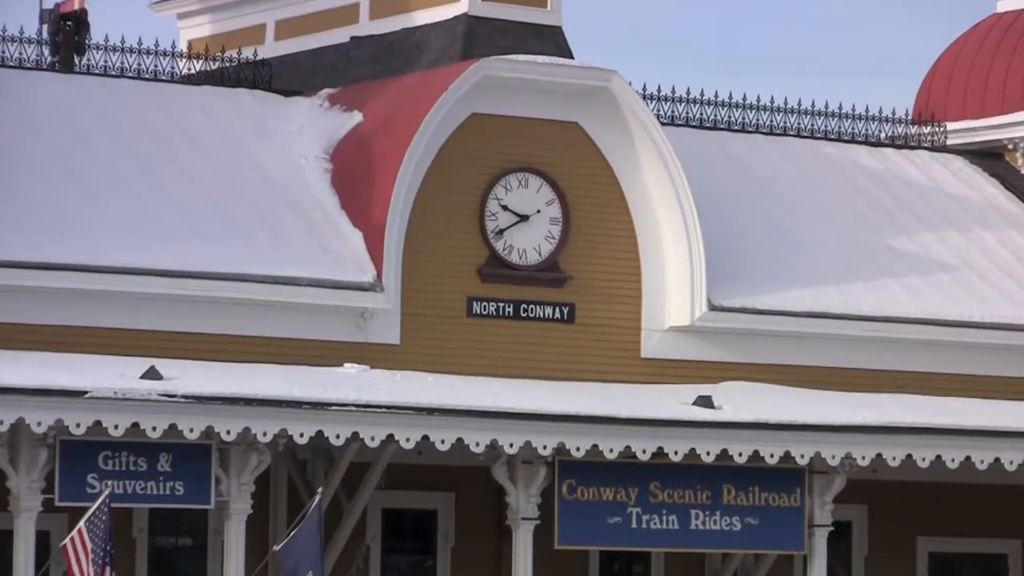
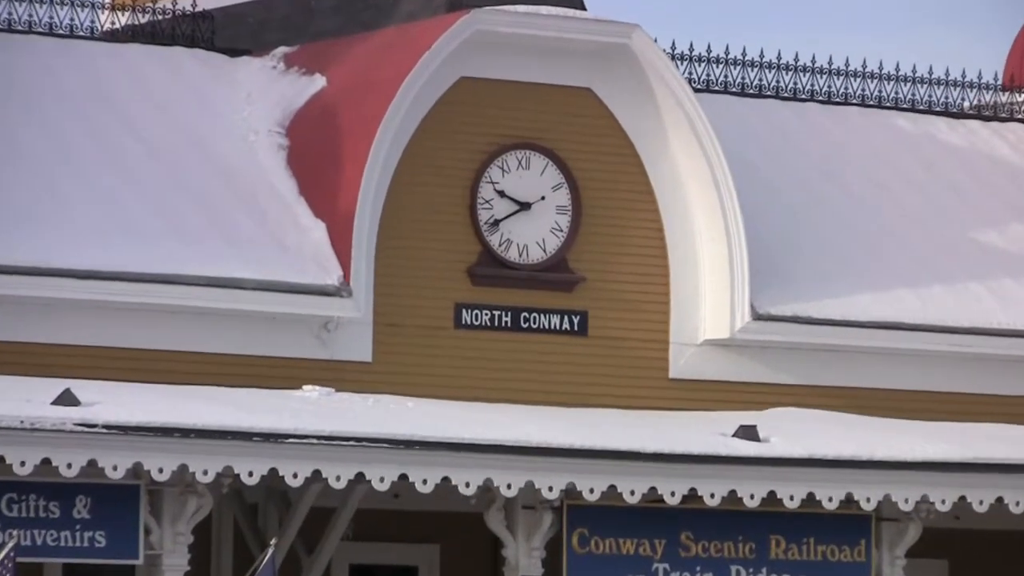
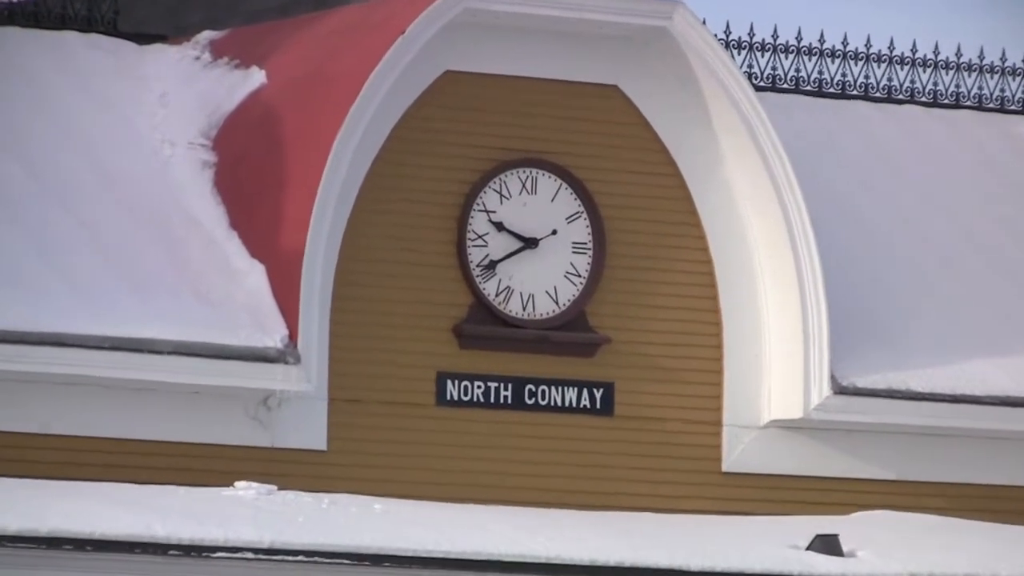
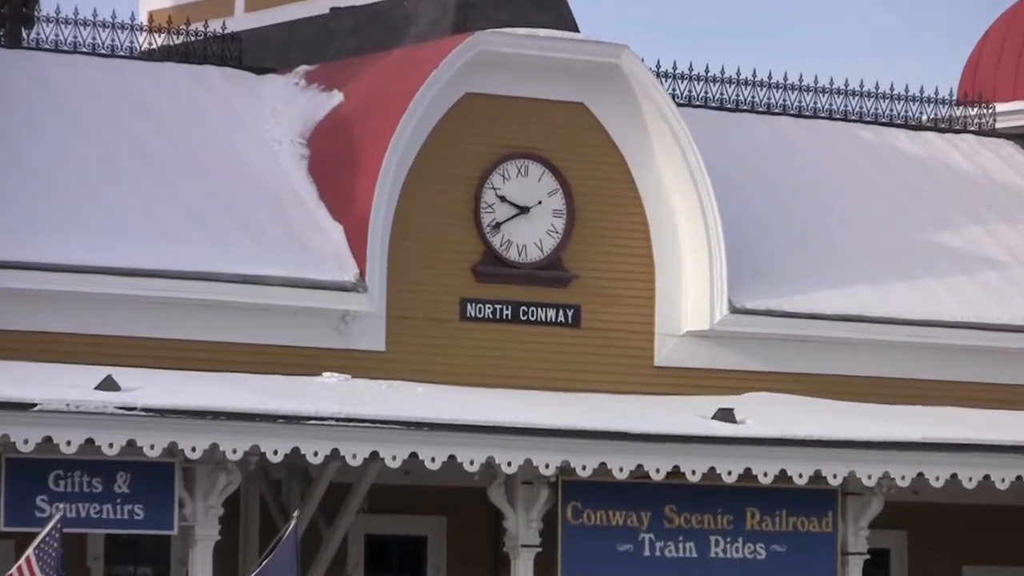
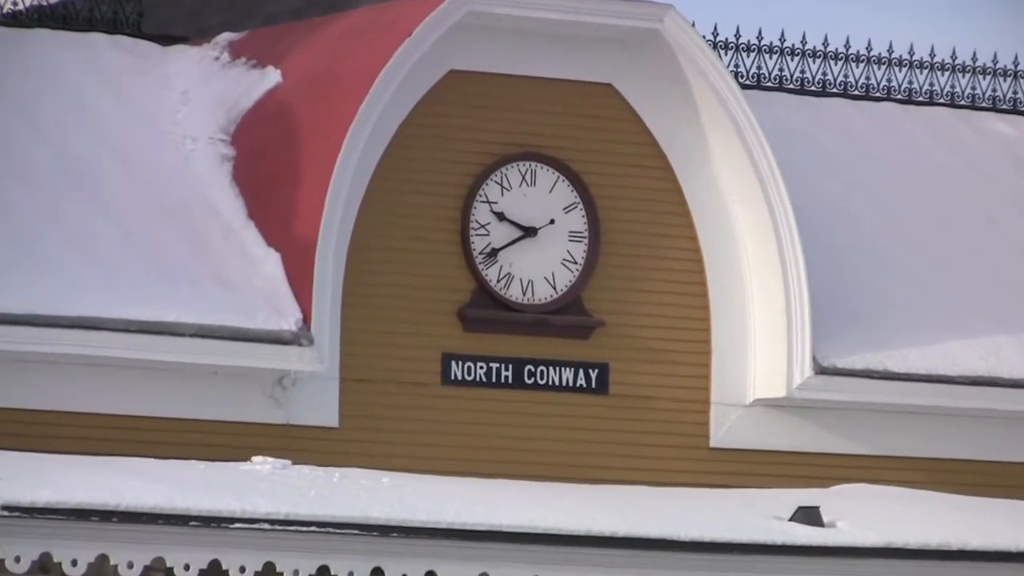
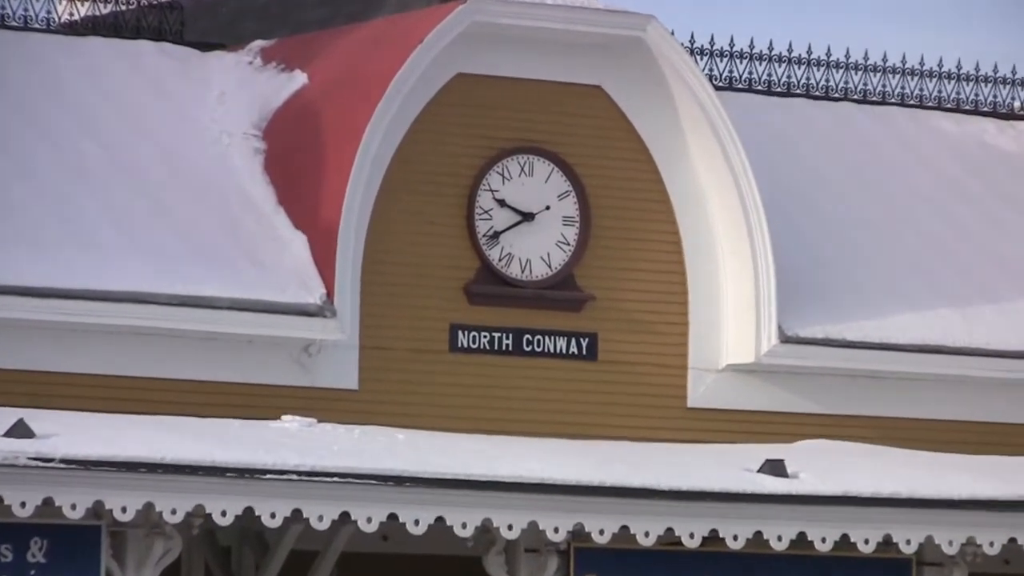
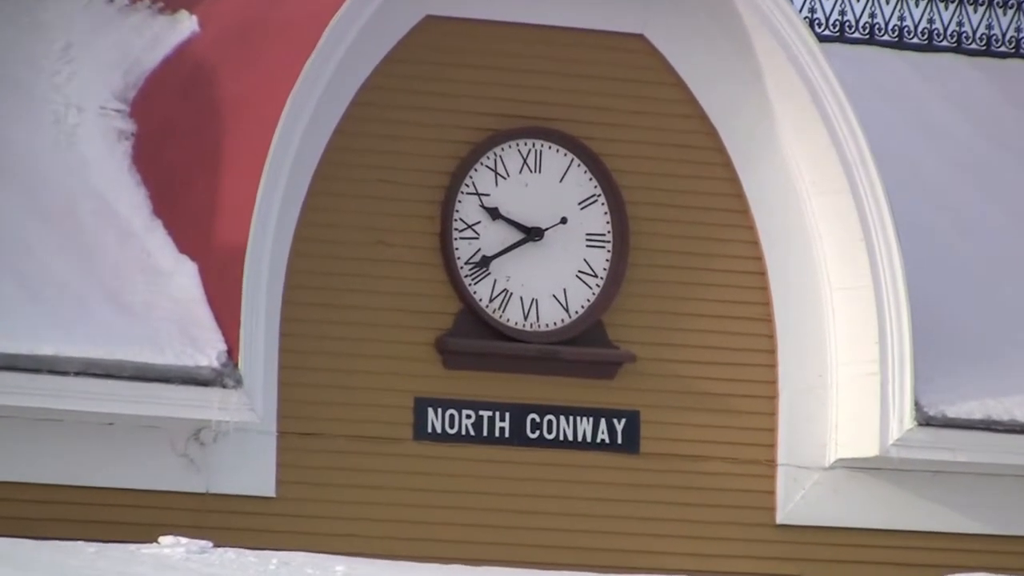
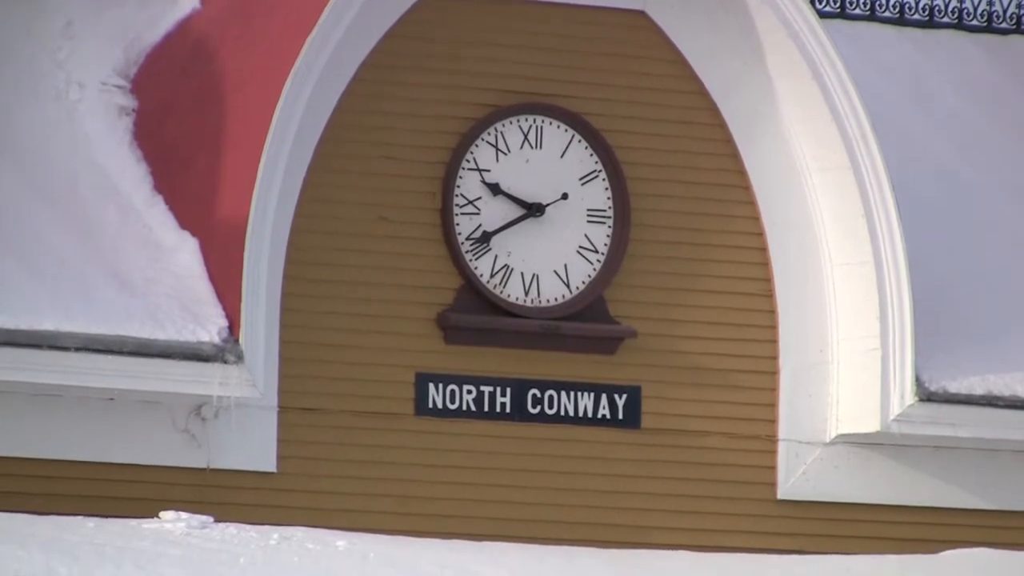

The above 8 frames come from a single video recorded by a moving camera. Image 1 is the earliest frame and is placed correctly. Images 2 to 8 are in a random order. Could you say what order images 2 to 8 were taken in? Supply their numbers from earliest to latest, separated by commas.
4, 2, 6, 5, 3, 7, 8
